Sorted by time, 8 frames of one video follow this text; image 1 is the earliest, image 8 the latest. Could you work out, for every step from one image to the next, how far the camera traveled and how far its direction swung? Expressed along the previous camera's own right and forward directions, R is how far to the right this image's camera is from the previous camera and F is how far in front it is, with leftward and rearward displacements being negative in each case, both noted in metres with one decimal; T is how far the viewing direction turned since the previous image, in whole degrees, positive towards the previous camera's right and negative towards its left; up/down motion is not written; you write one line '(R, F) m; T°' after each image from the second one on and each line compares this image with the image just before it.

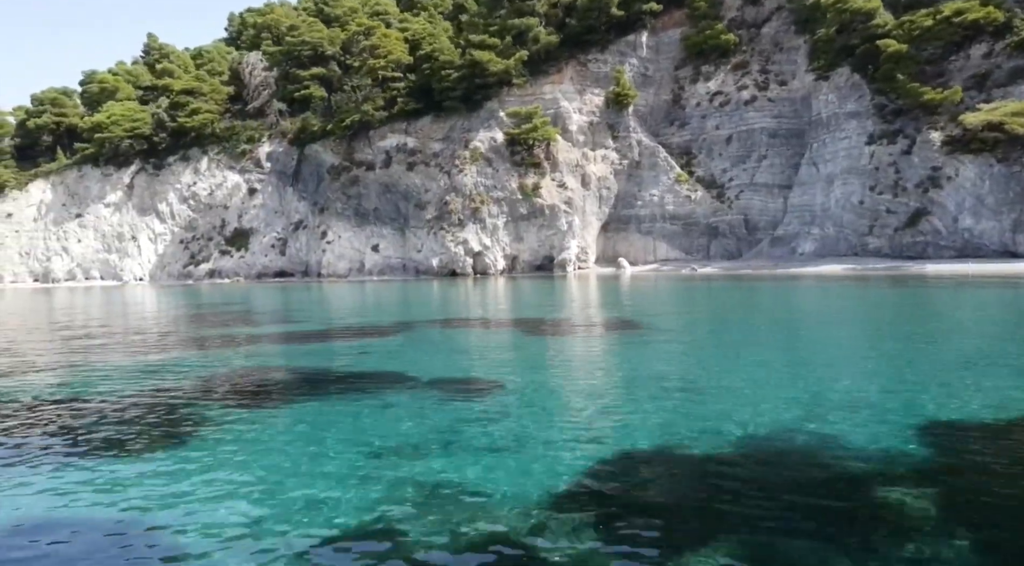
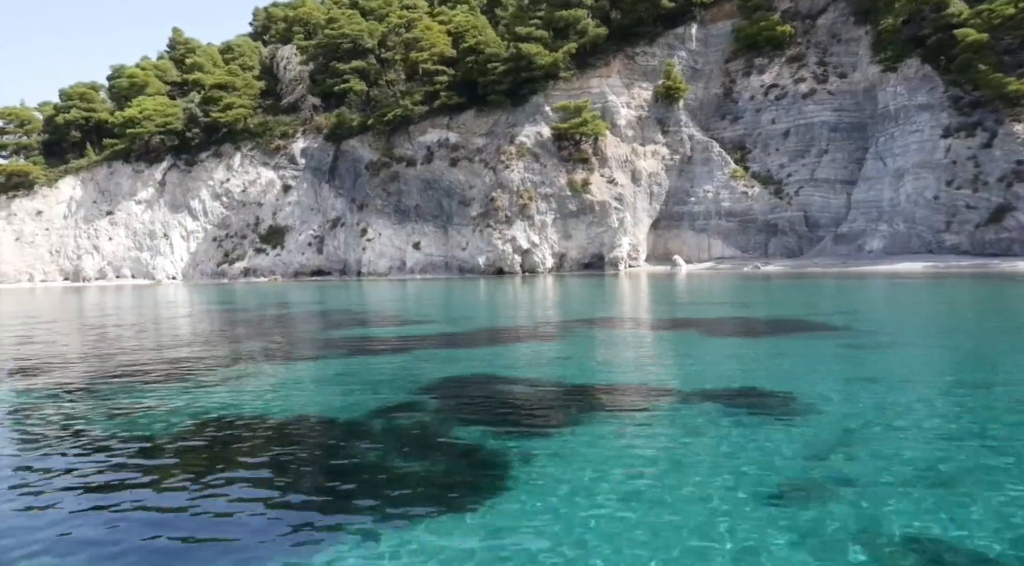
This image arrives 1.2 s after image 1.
(-2.4, +1.1) m; 0°
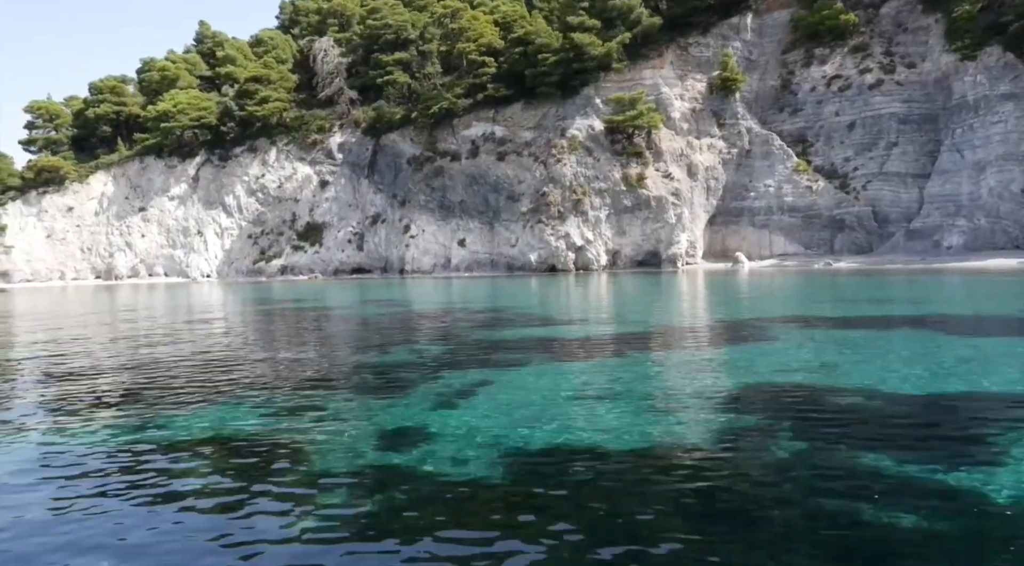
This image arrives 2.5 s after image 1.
(-2.5, +1.2) m; 0°
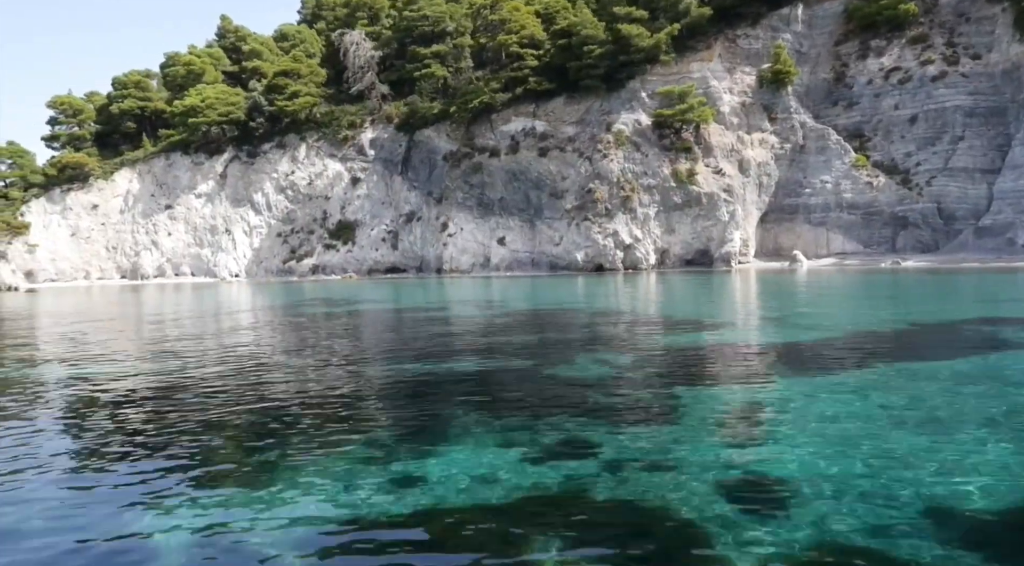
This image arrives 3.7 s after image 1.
(-2.1, +1.3) m; 0°
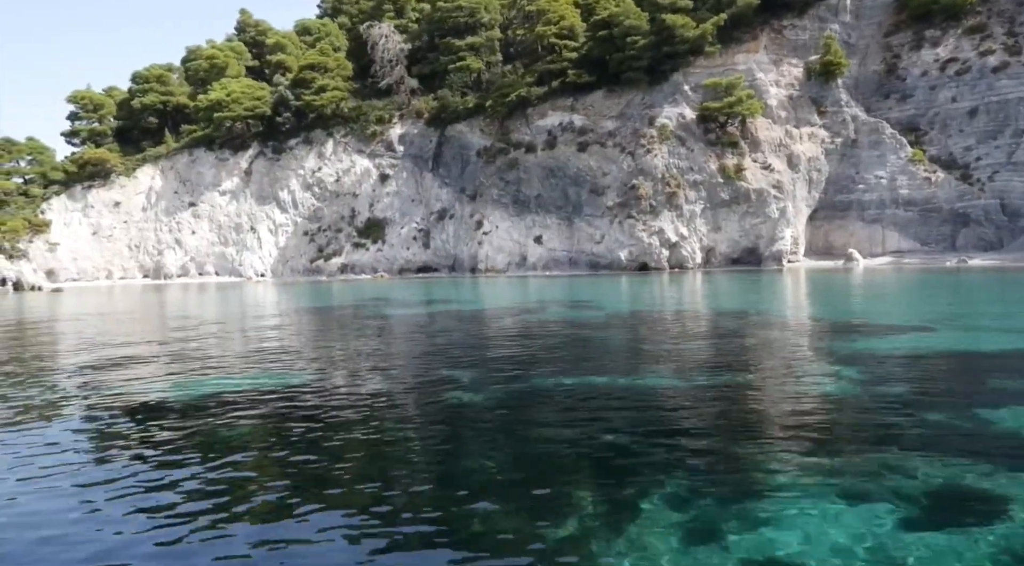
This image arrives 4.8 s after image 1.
(-1.8, +1.3) m; 0°
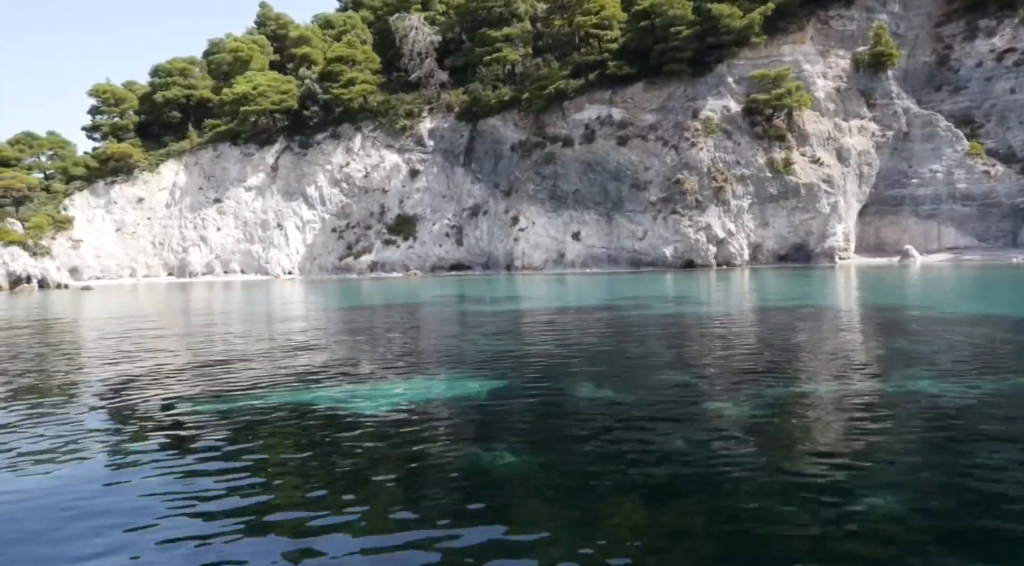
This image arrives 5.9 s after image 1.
(-1.8, +1.1) m; 0°
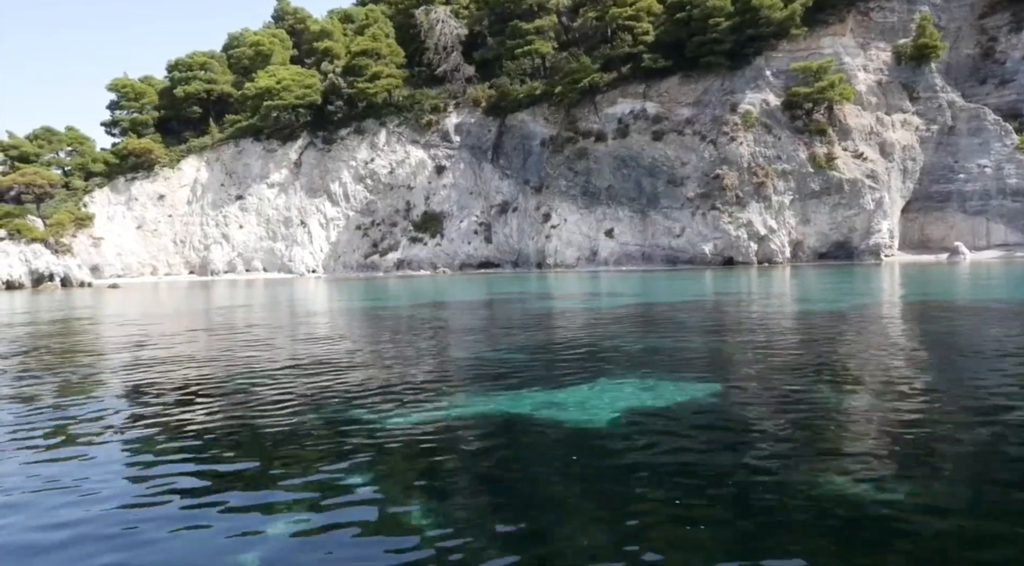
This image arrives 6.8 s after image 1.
(-1.5, +0.8) m; 0°
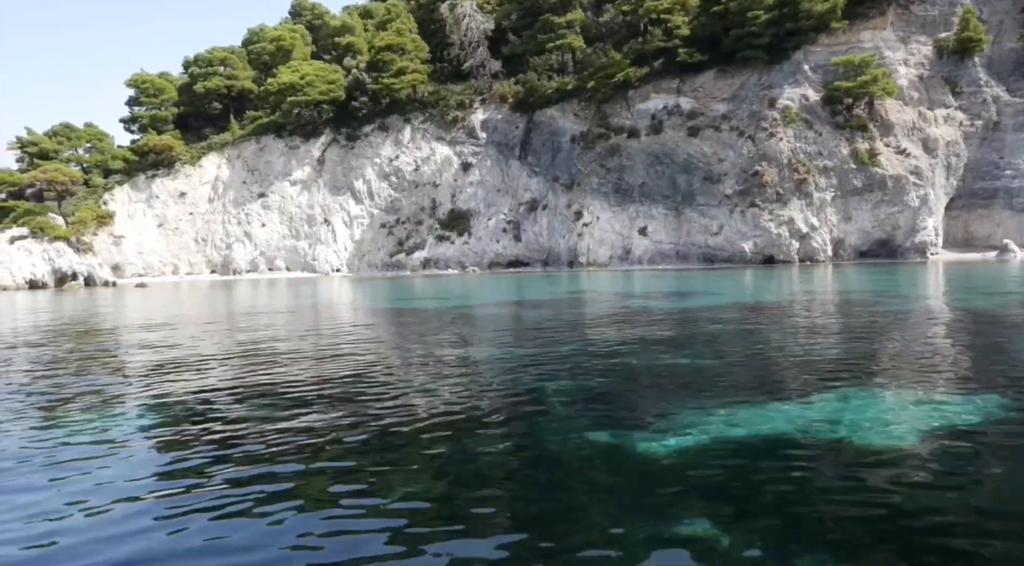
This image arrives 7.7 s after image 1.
(-1.5, +0.8) m; 0°
